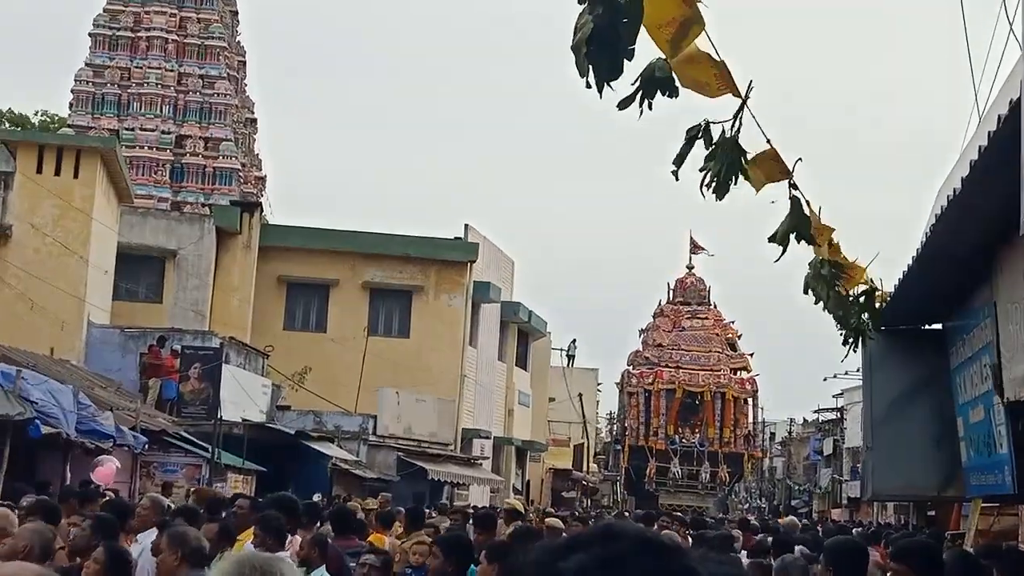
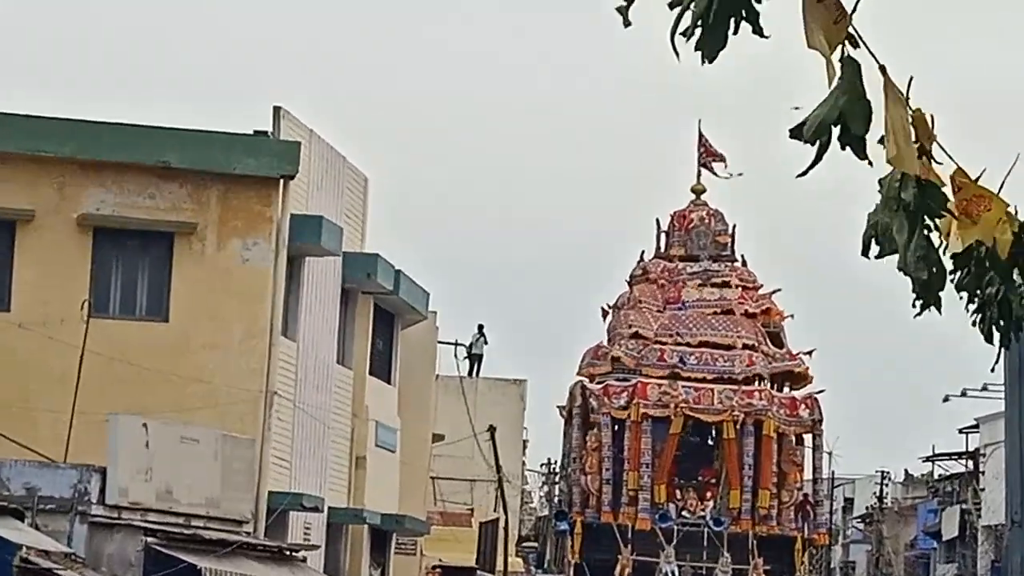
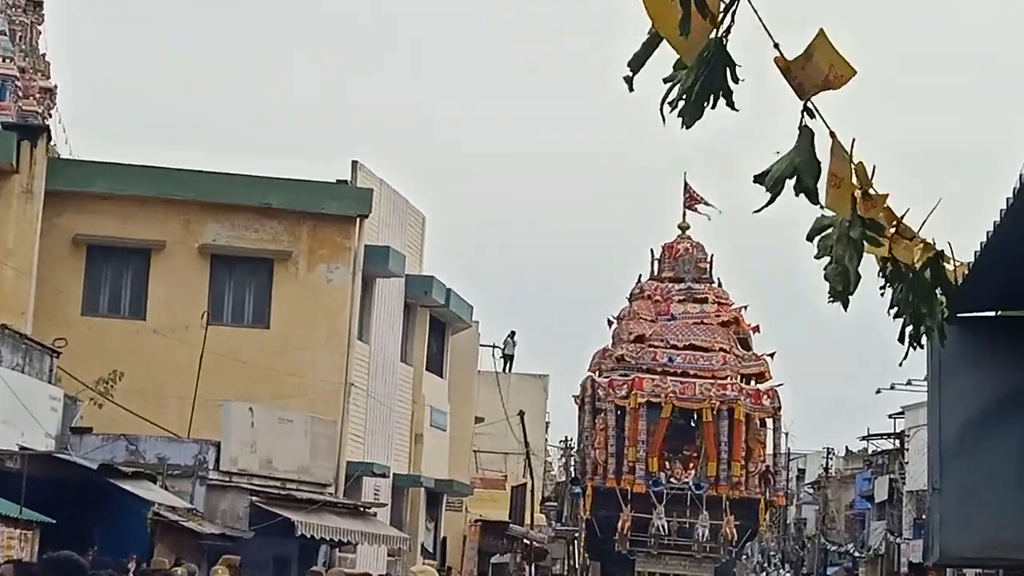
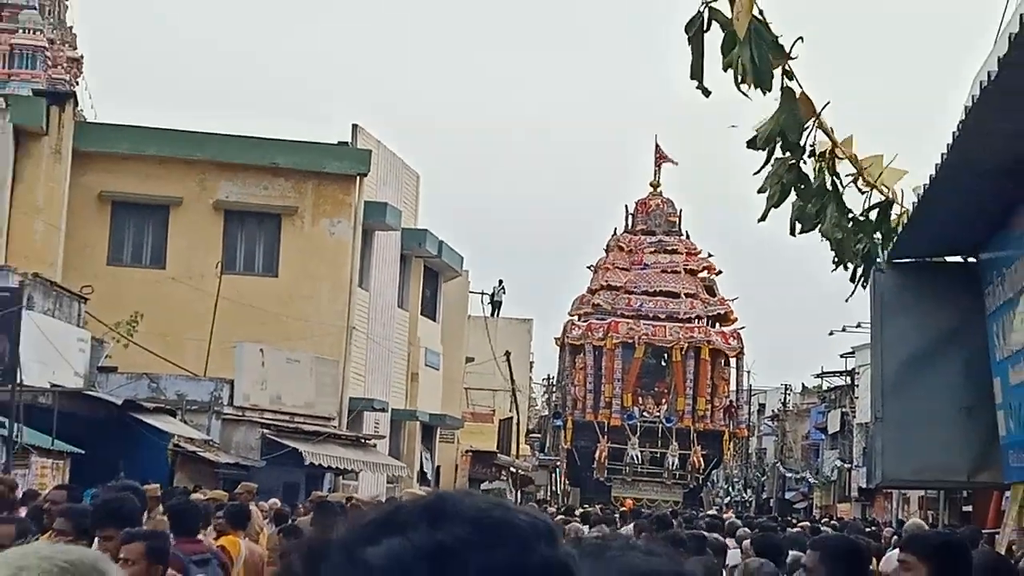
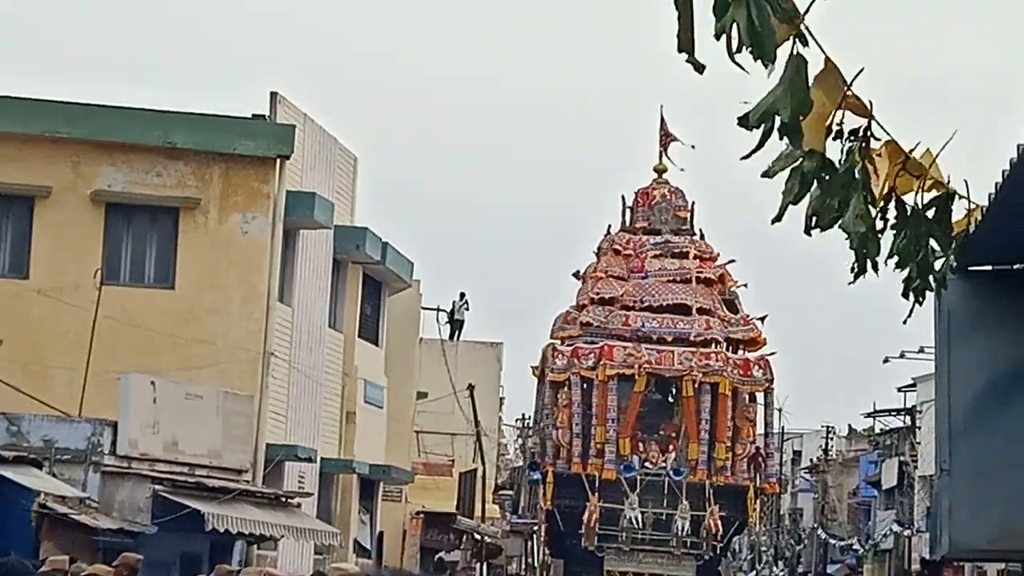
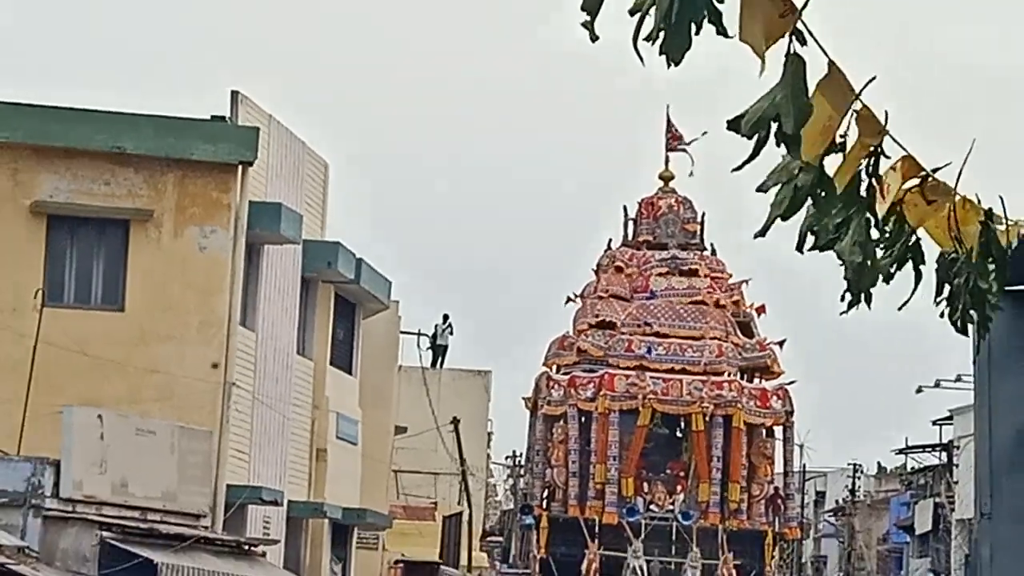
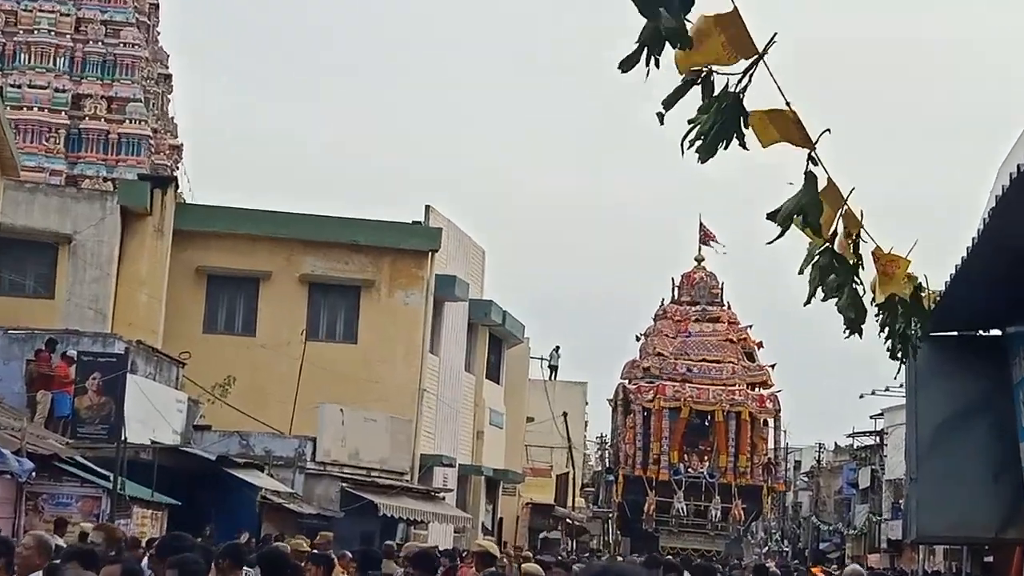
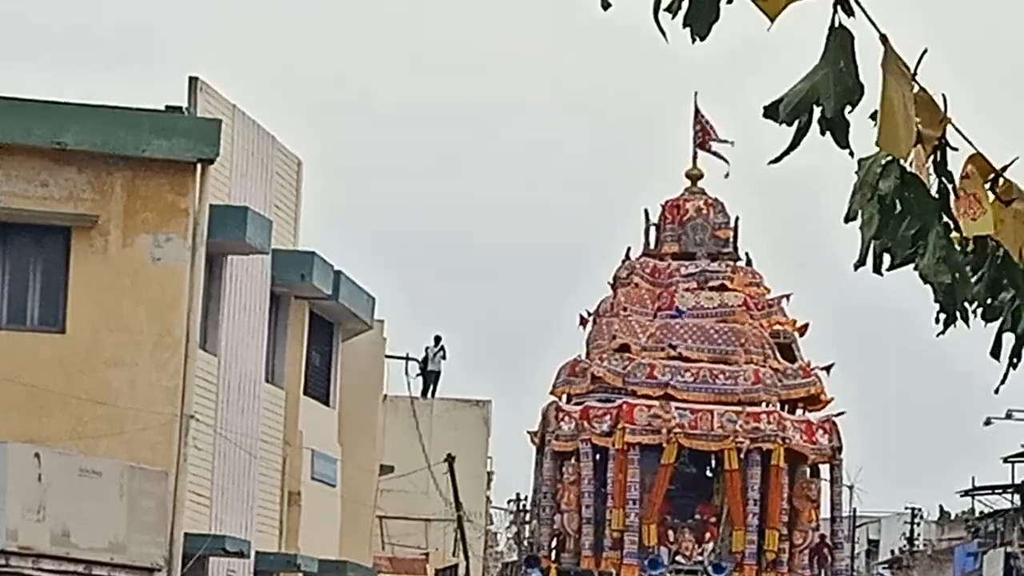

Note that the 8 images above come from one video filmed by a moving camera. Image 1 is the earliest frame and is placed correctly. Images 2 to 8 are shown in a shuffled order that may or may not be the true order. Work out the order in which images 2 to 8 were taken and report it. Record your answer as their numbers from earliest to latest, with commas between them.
7, 3, 2, 8, 6, 5, 4
